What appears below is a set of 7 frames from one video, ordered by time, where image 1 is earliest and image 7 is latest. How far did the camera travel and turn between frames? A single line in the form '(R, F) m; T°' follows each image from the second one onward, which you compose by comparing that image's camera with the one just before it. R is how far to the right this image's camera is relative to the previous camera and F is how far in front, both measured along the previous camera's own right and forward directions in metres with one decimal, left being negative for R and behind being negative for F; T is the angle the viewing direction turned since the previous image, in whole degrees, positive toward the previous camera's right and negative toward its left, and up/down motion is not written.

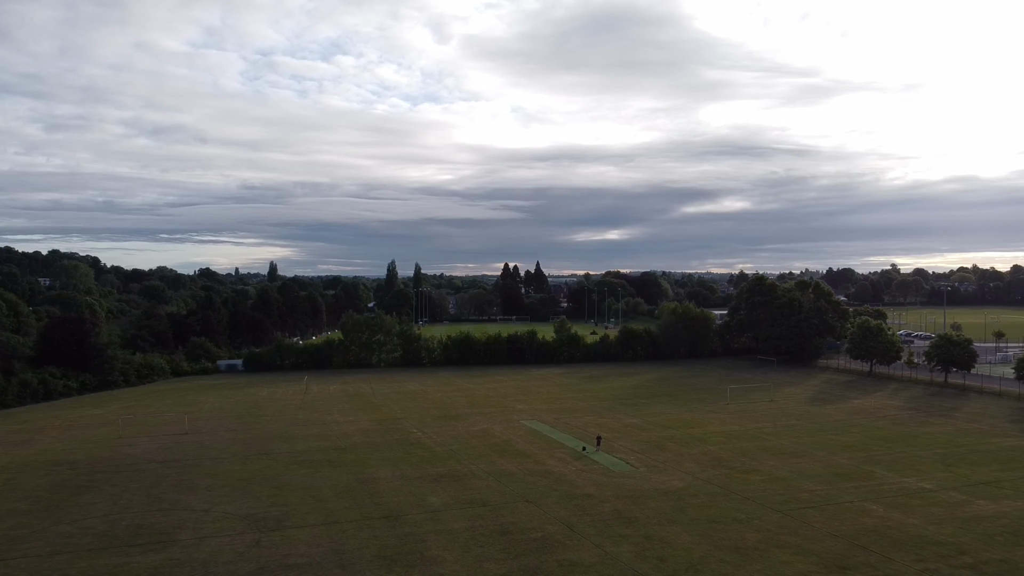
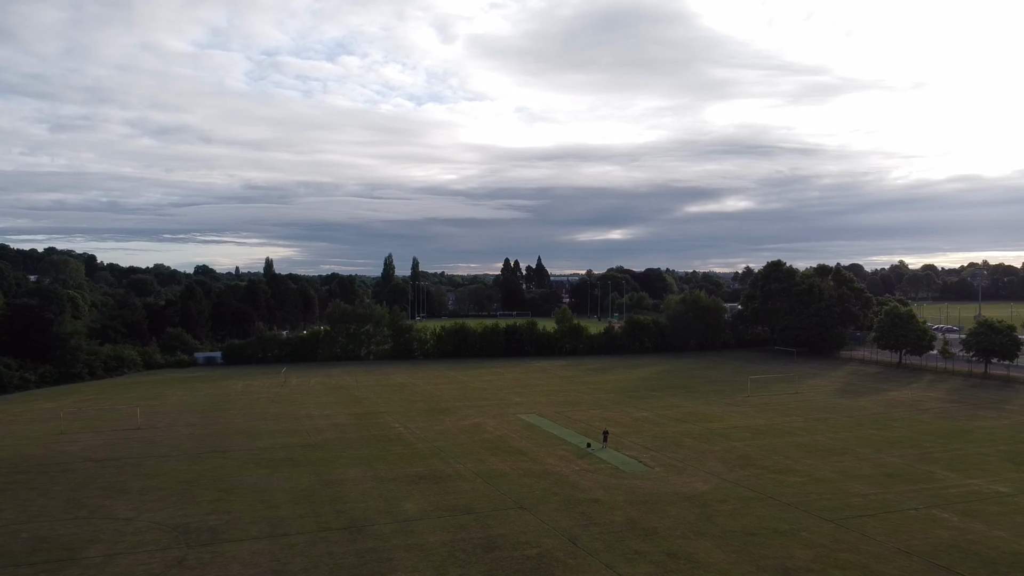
(+0.5, +5.5) m; 0°
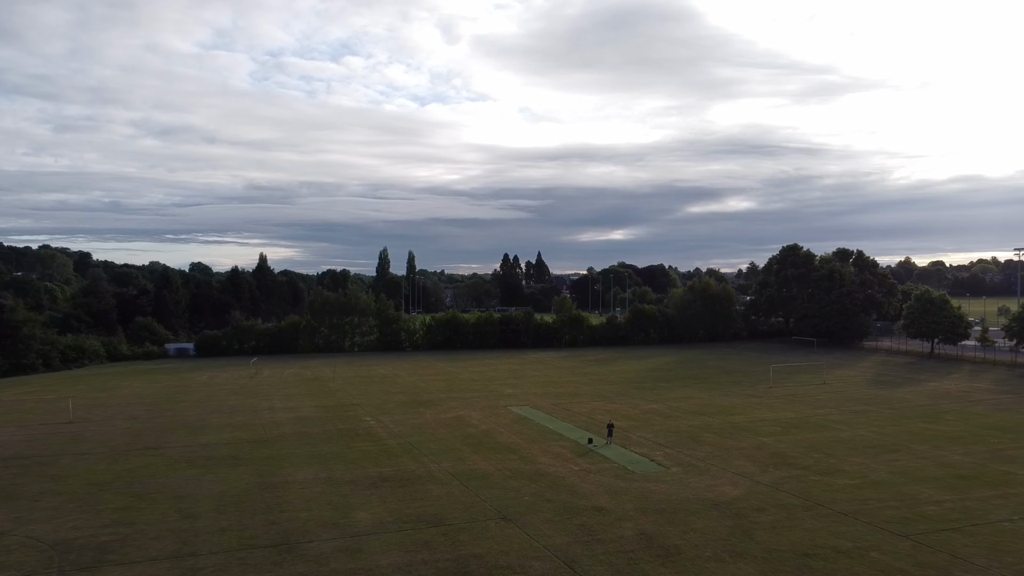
(+0.7, +5.6) m; 0°
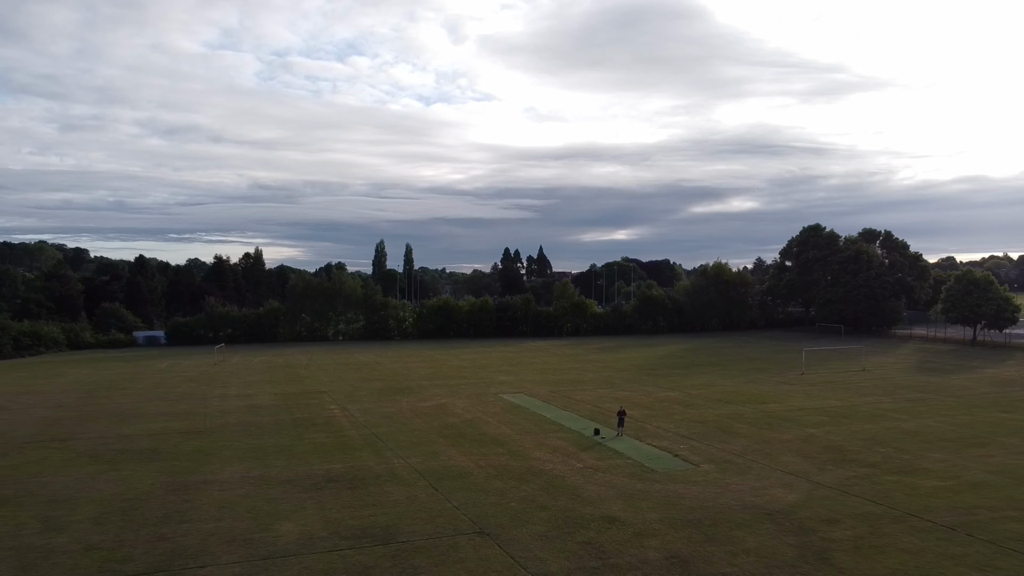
(+0.5, +5.6) m; 0°
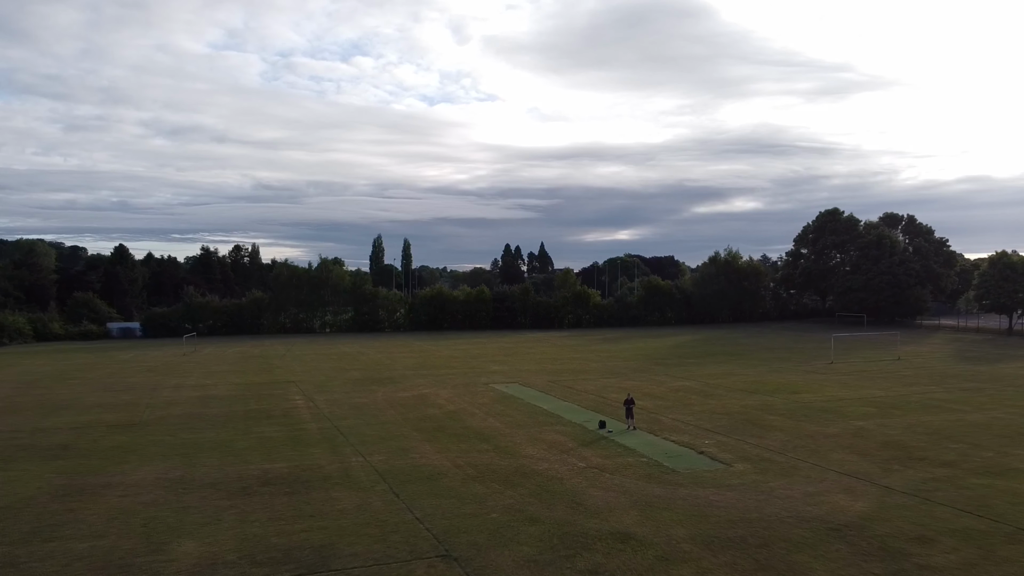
(+0.4, +4.0) m; 0°
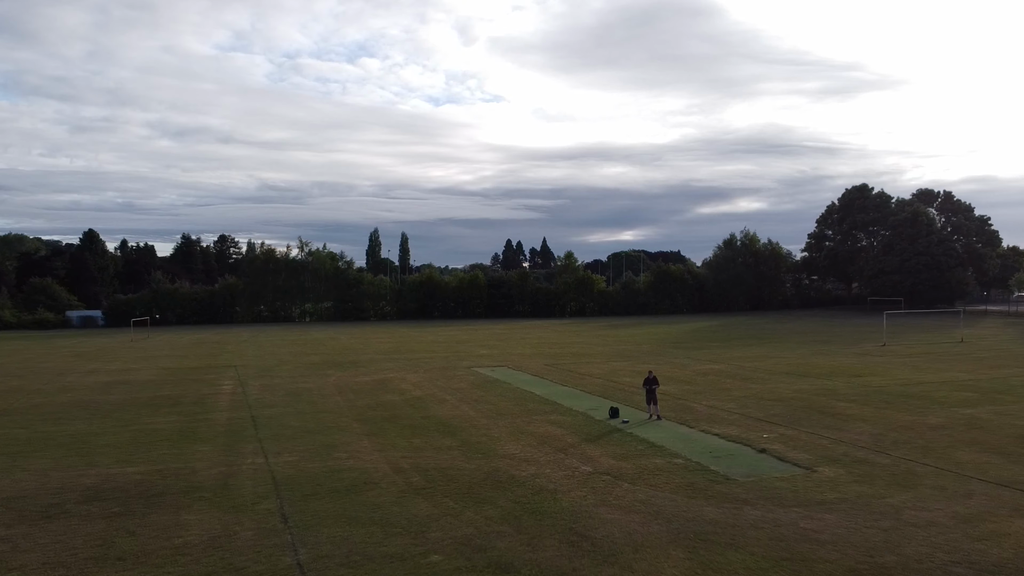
(+0.6, +5.4) m; 0°
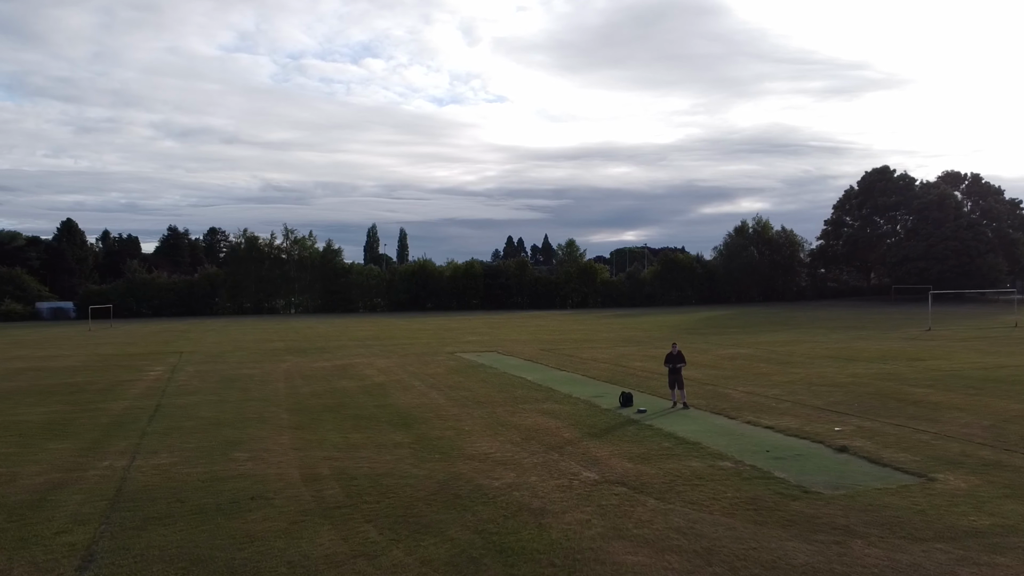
(+0.4, +3.5) m; 0°
